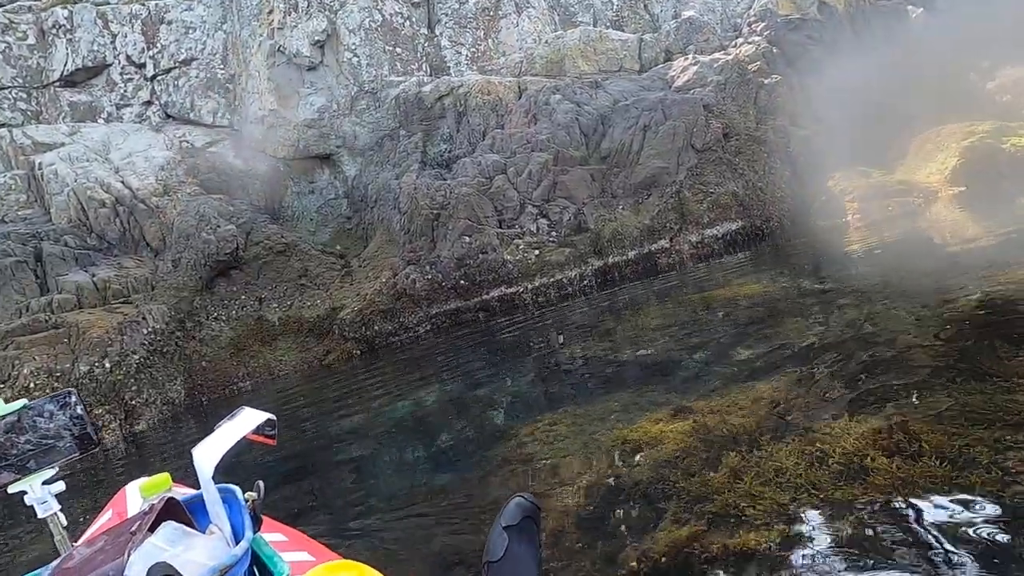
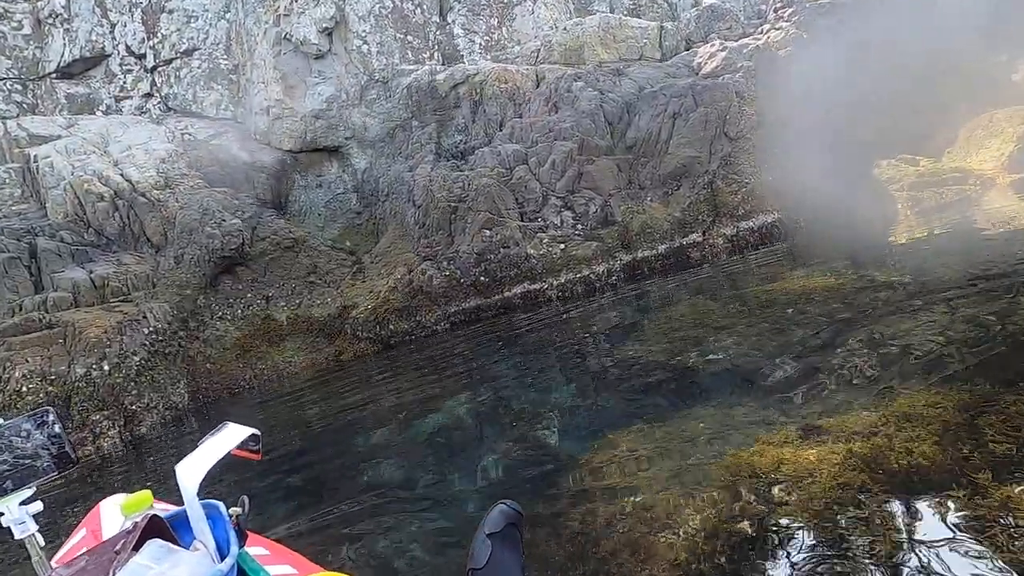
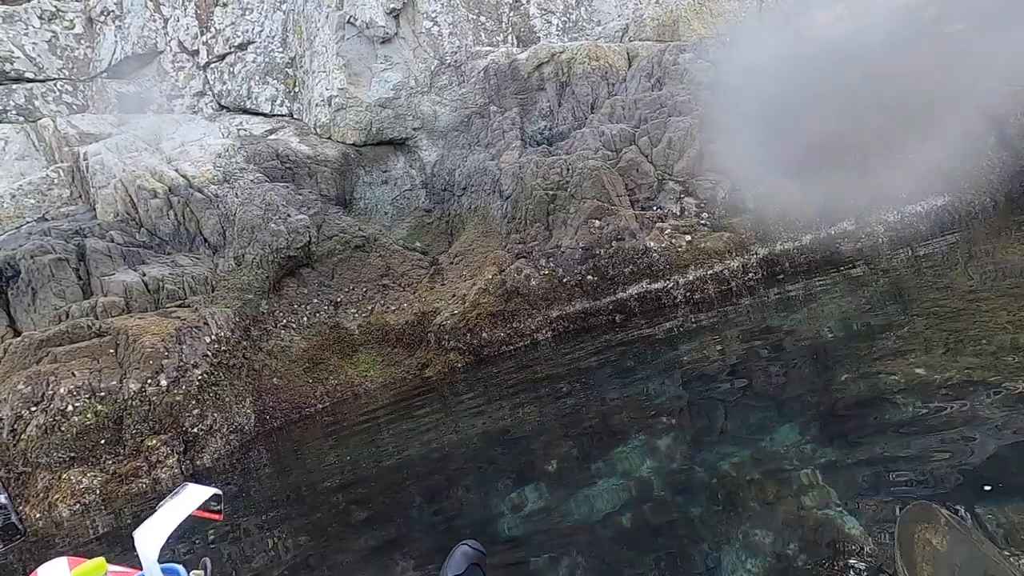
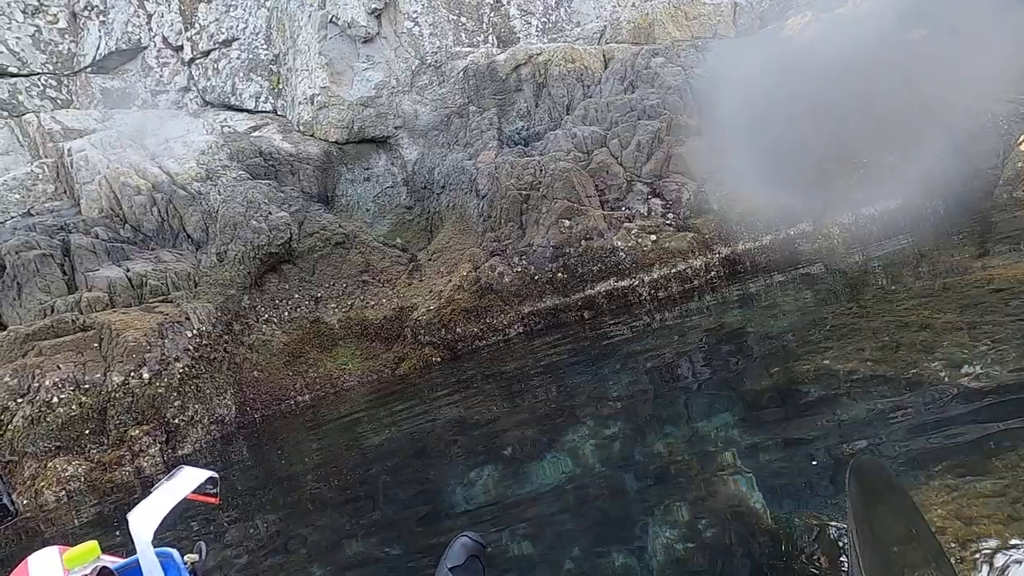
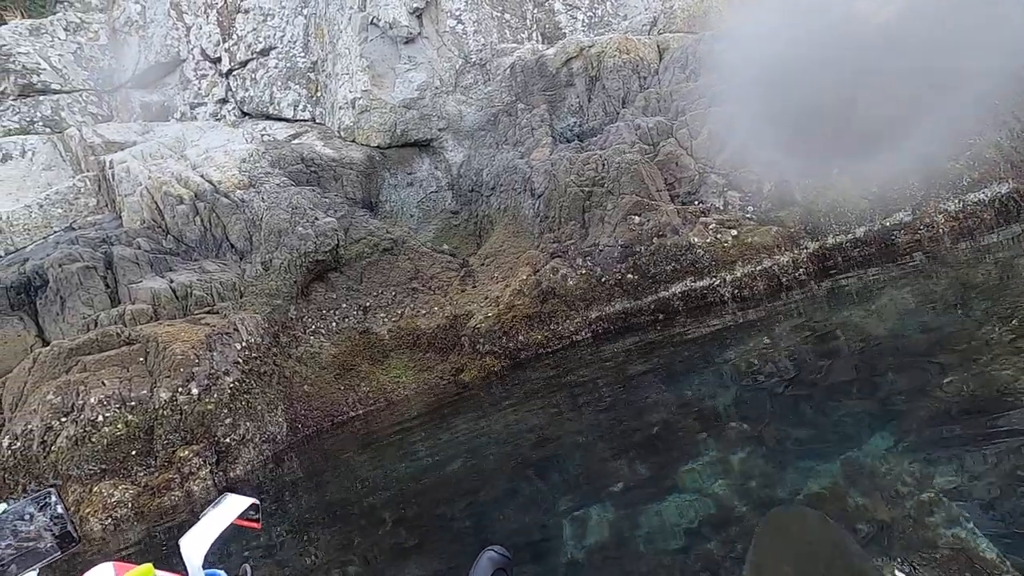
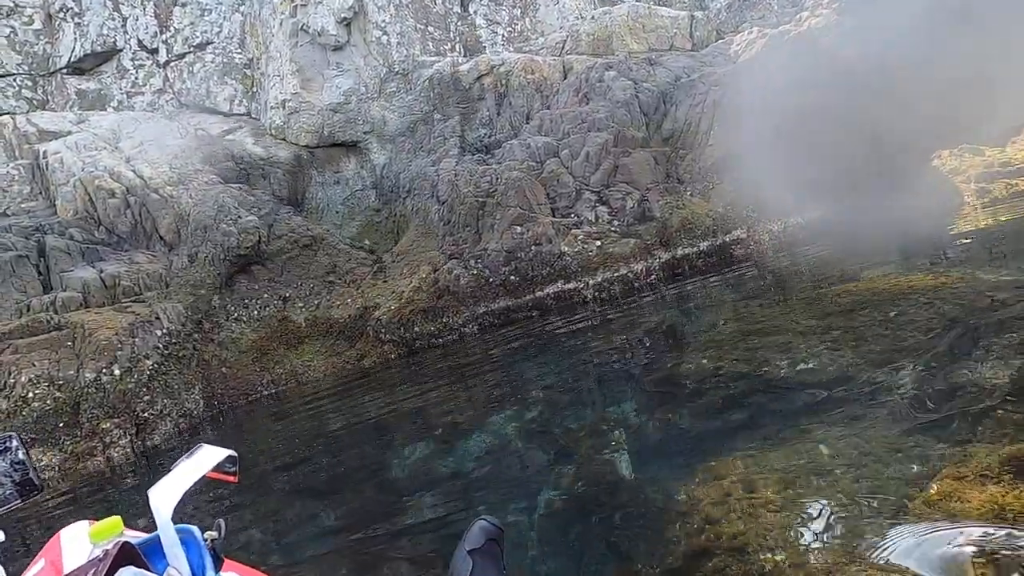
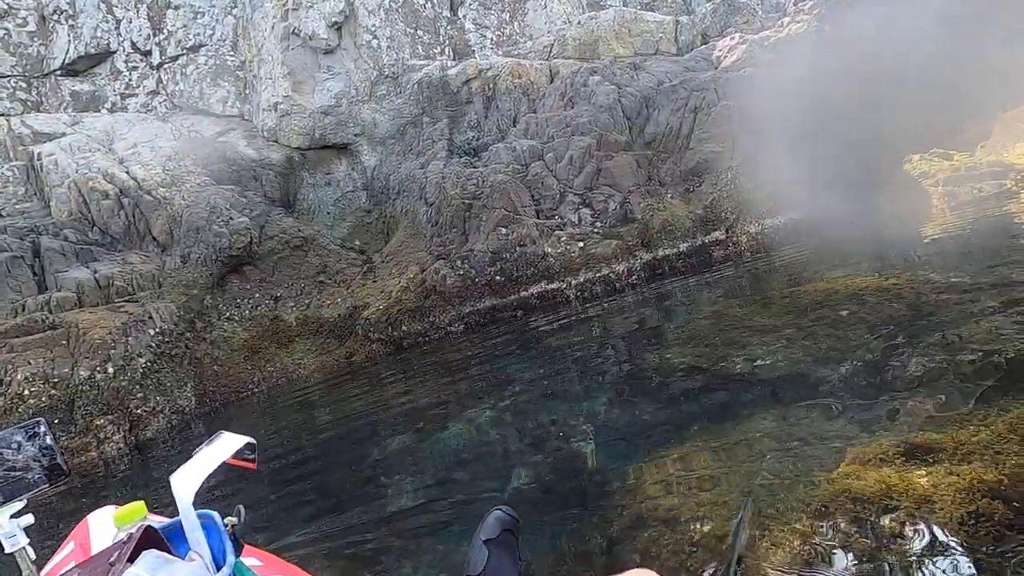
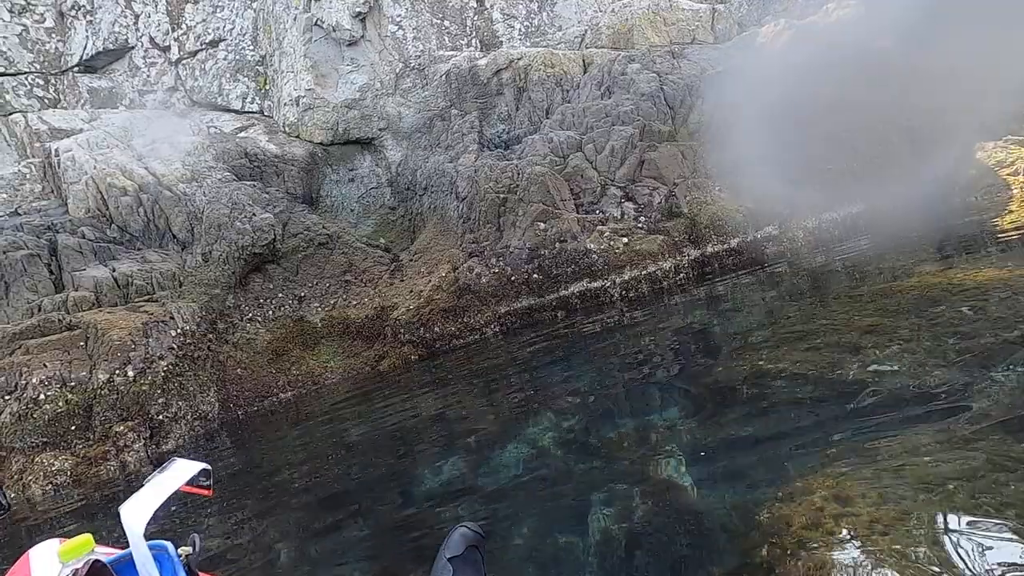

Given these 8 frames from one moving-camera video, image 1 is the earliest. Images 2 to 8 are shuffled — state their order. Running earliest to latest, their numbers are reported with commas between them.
2, 7, 6, 8, 4, 3, 5
